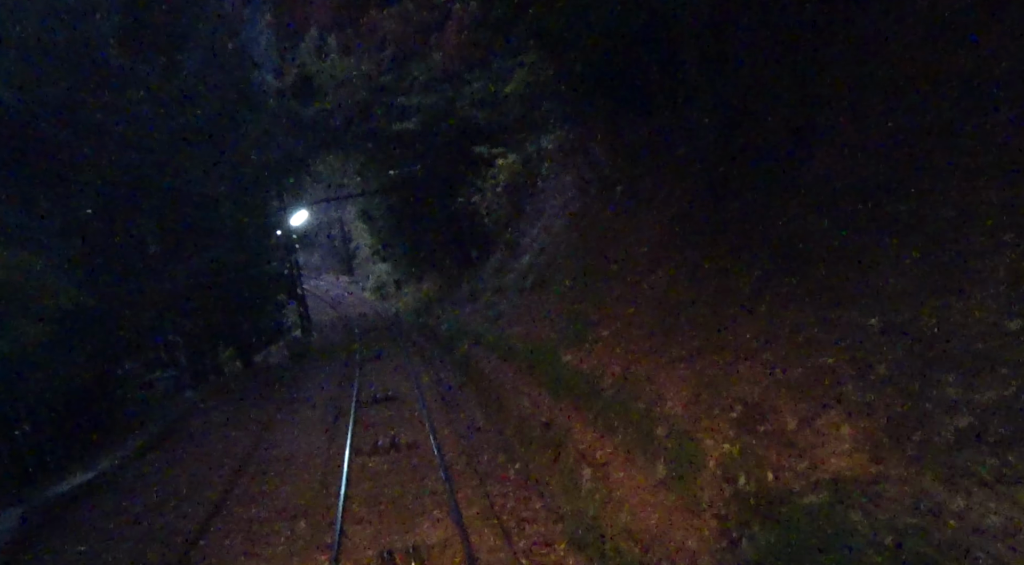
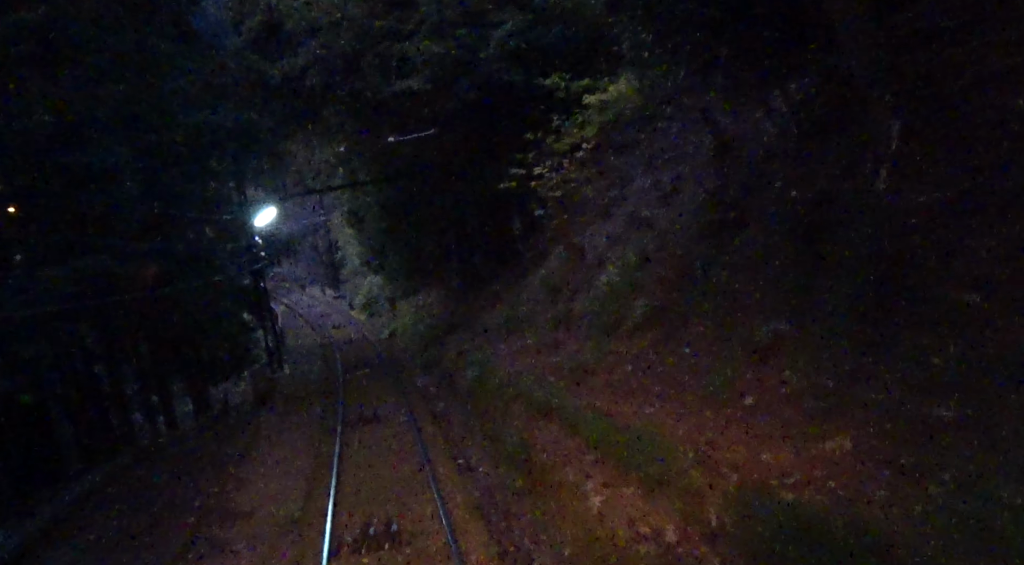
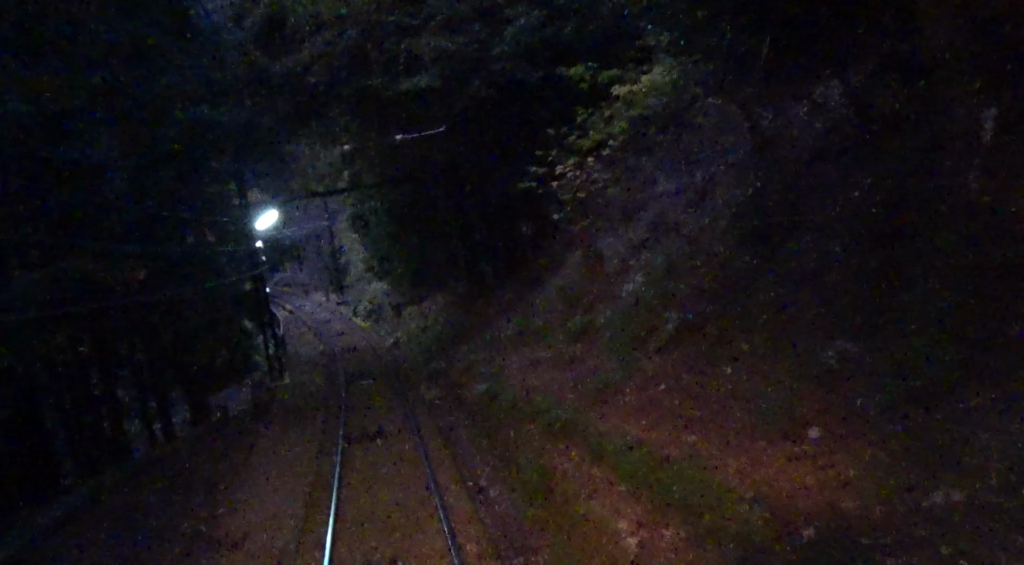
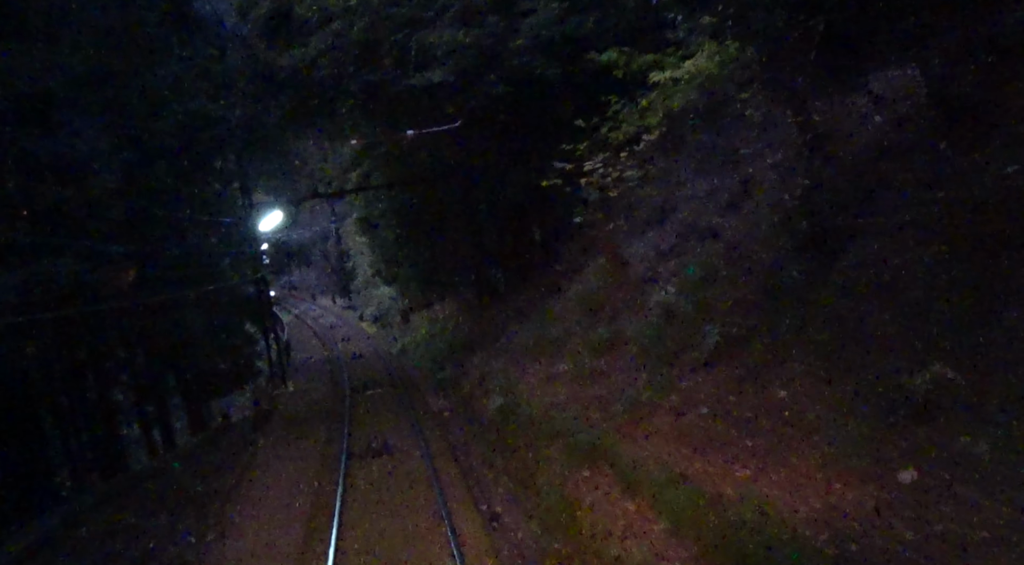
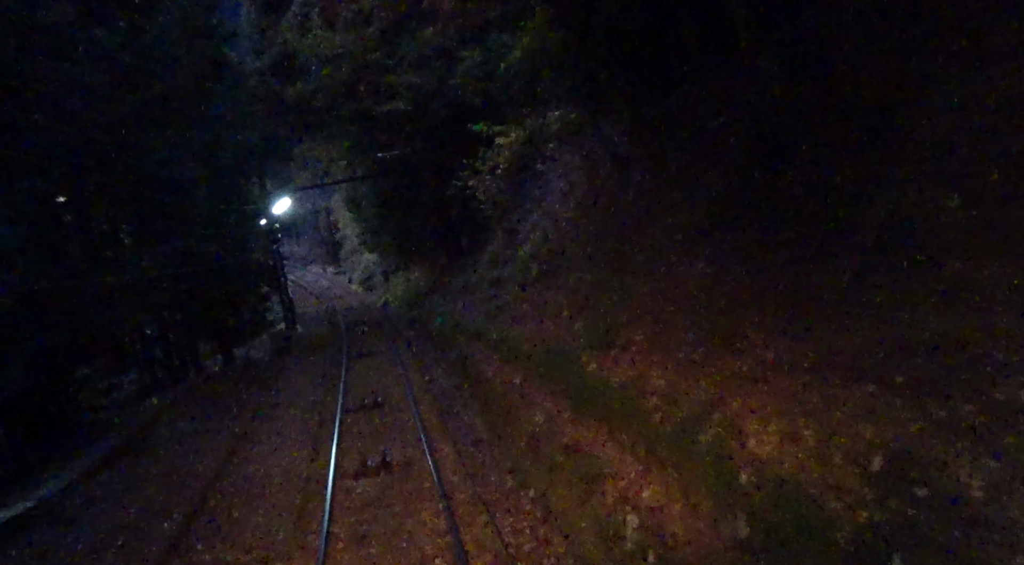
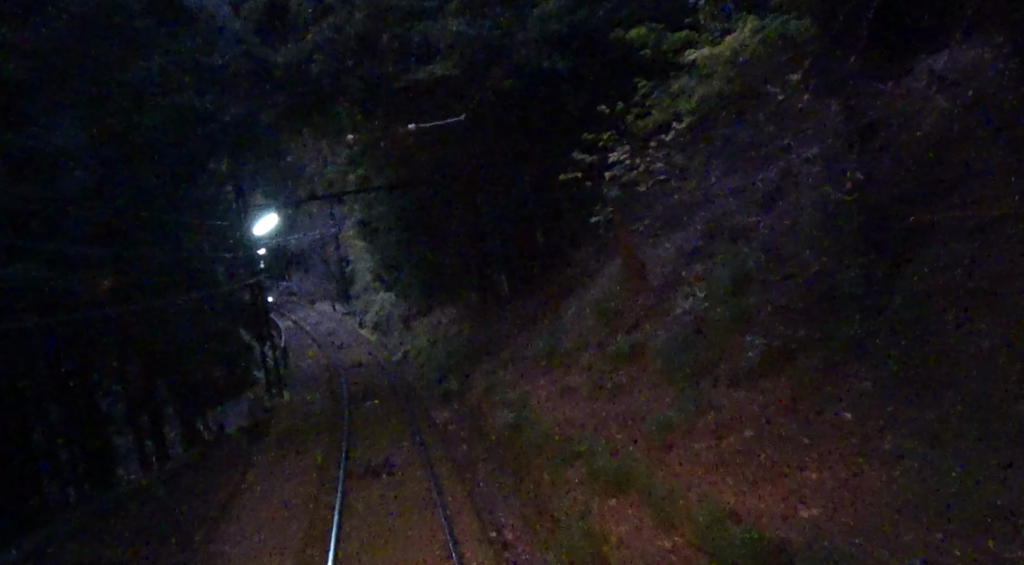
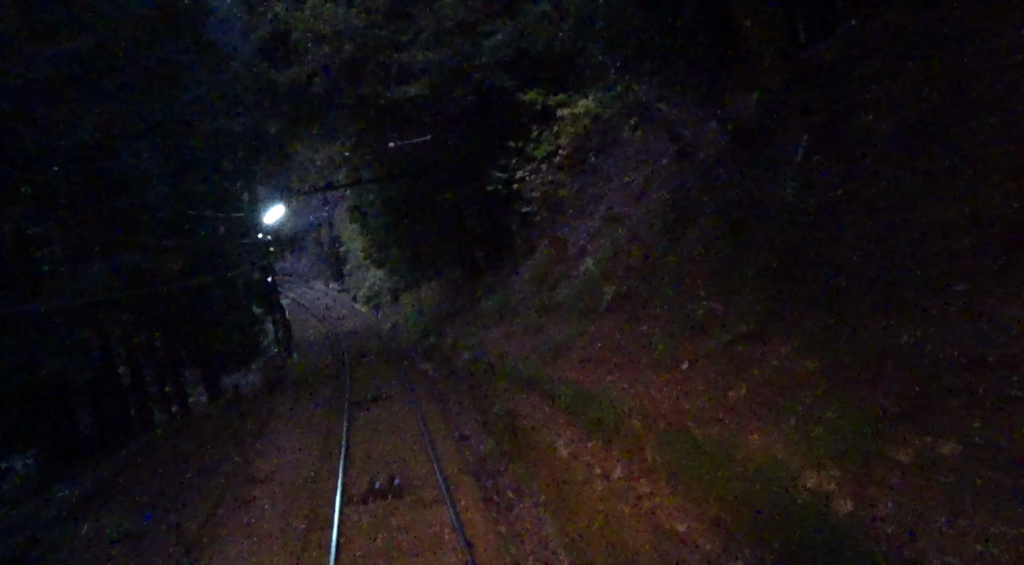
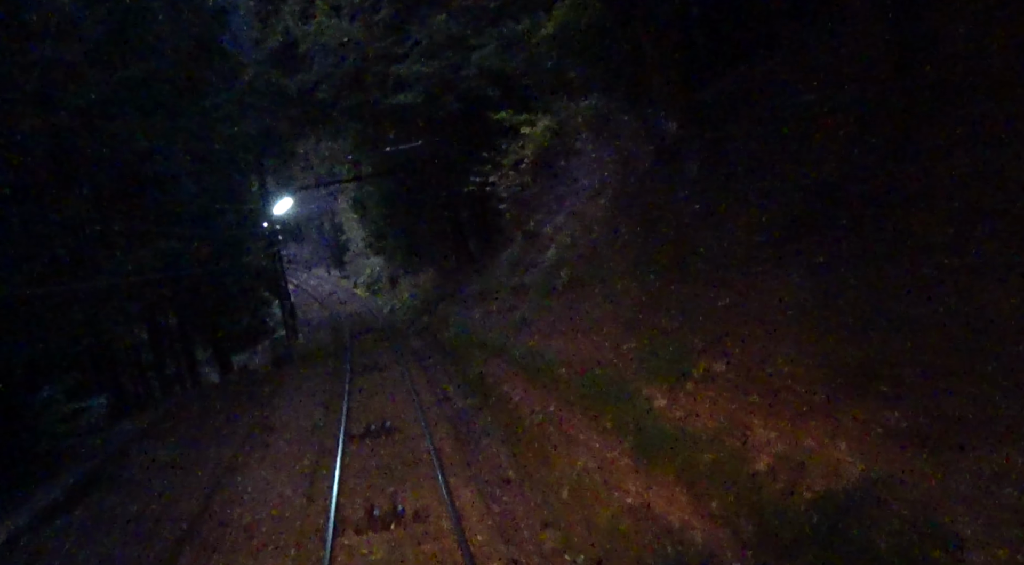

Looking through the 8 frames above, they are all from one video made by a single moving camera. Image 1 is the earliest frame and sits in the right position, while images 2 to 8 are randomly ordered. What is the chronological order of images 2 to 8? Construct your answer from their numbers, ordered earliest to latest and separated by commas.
5, 8, 7, 2, 3, 4, 6
